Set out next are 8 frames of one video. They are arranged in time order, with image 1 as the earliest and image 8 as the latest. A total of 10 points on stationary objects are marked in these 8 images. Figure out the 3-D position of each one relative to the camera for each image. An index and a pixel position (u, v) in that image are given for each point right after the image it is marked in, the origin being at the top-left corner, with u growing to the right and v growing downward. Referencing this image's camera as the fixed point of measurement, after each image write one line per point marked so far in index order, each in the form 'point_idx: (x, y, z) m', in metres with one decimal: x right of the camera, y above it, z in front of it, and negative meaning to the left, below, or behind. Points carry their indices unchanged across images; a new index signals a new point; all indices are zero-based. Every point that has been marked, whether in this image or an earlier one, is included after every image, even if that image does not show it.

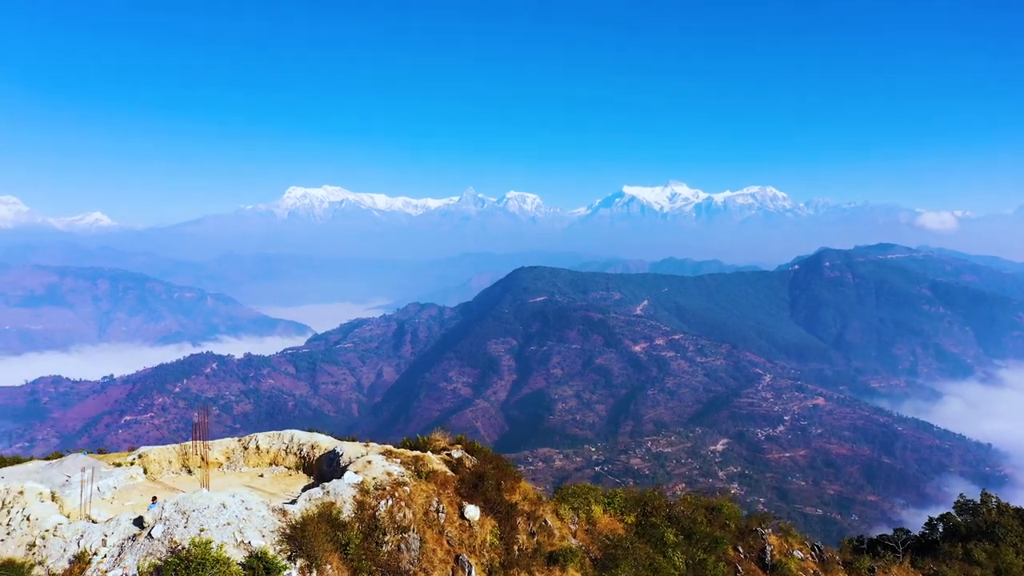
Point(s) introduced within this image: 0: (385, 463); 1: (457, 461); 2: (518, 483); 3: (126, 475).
0: (-2.7, -4.1, +12.3) m
1: (-1.2, -4.6, +14.1) m
2: (+0.3, -5.5, +15.1) m
3: (-8.8, -4.5, +12.9) m
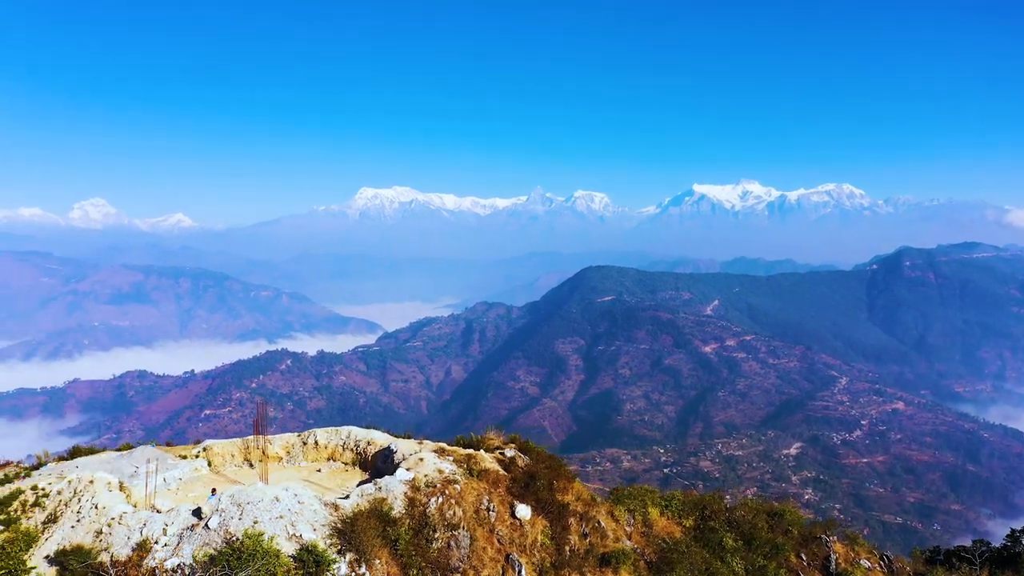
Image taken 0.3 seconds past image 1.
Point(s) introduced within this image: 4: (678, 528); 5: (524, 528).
0: (-1.6, -3.9, +12.2) m
1: (+0.1, -4.4, +13.8) m
2: (+1.7, -5.3, +14.7) m
3: (-7.6, -4.4, +13.3) m
4: (+5.7, -8.2, +18.4) m
5: (+0.3, -5.4, +12.2) m
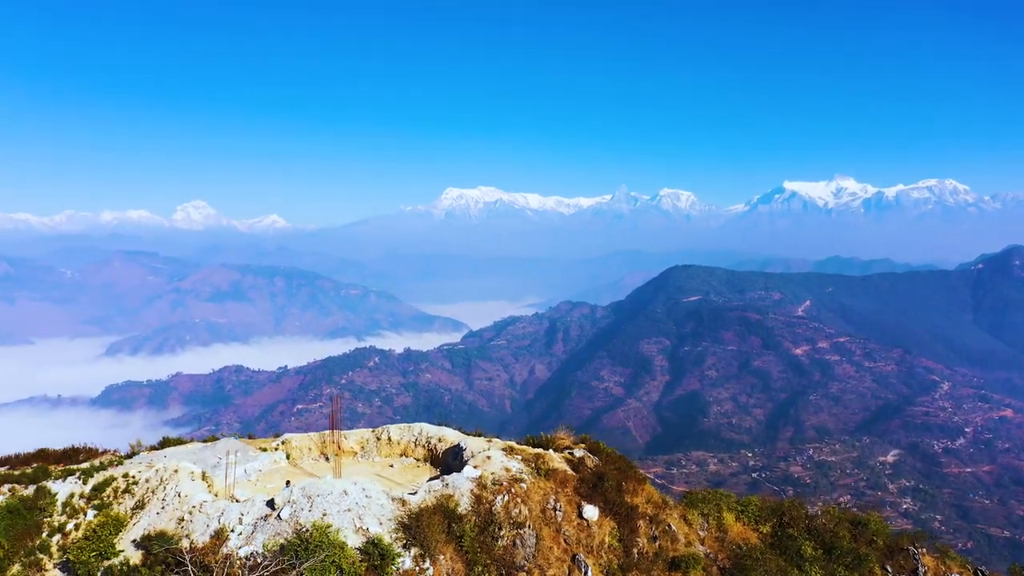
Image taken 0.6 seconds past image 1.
0: (-0.1, -3.8, +12.0) m
1: (+1.7, -4.2, +13.4) m
2: (+3.4, -5.1, +14.1) m
3: (-6.0, -4.3, +13.8) m
4: (+7.8, -7.9, +17.4) m
5: (+1.7, -5.2, +11.7) m
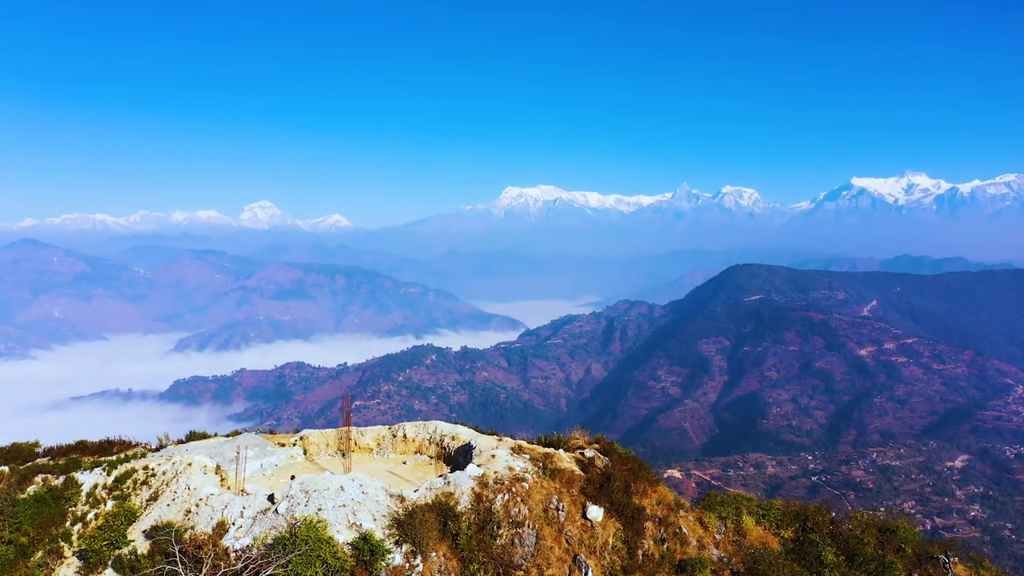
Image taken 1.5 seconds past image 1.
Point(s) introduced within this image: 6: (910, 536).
0: (-0.1, -3.7, +11.9) m
1: (+1.9, -4.2, +13.2) m
2: (+3.6, -5.0, +13.8) m
3: (-5.8, -4.3, +14.0) m
4: (+8.1, -7.8, +16.8) m
5: (+1.8, -5.1, +11.6) m
6: (+13.6, -8.5, +18.5) m
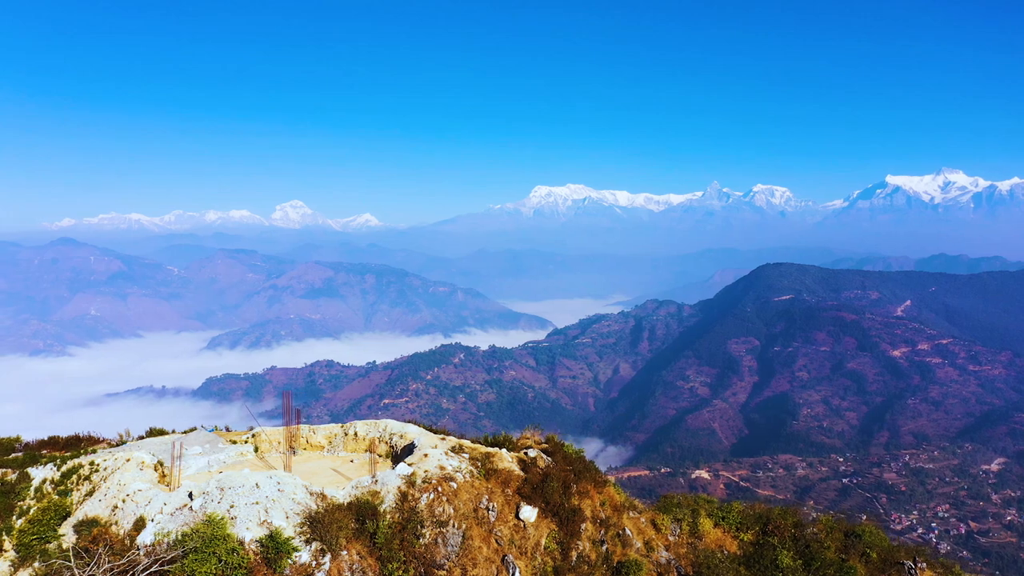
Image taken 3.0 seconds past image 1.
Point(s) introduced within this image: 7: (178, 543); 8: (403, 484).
0: (-1.5, -3.7, +11.9) m
1: (+0.4, -4.2, +13.2) m
2: (+2.2, -5.1, +13.7) m
3: (-7.2, -4.3, +14.1) m
4: (+6.8, -7.8, +16.7) m
5: (+0.3, -5.1, +11.5) m
6: (+12.3, -8.5, +18.3) m
7: (-5.4, -4.0, +8.5) m
8: (-2.2, -3.9, +10.9) m
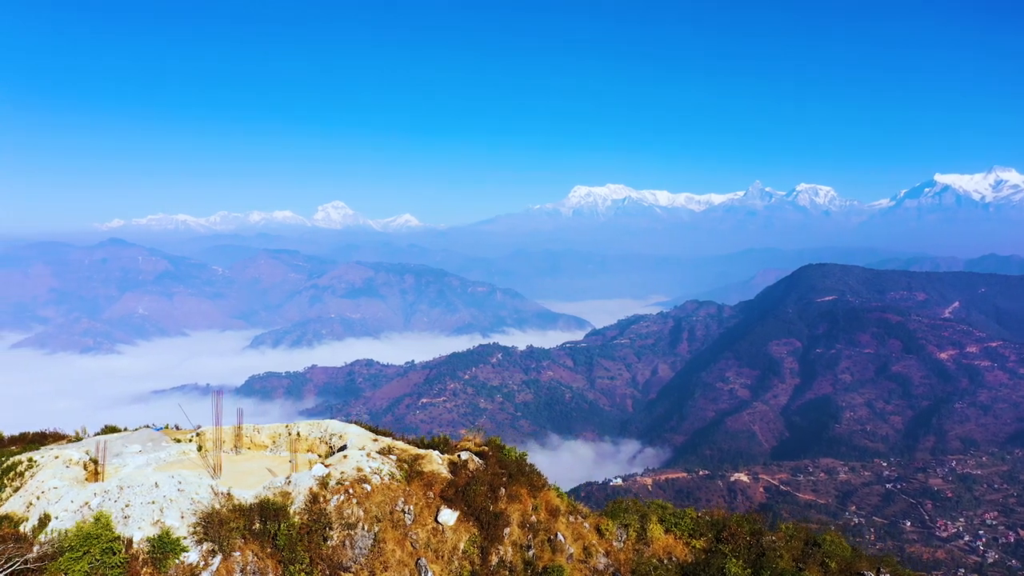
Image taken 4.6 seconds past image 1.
0: (-3.2, -3.7, +11.9) m
1: (-1.2, -4.2, +13.2) m
2: (+0.5, -5.1, +13.6) m
3: (-8.9, -4.3, +14.3) m
4: (+5.1, -7.9, +16.5) m
5: (-1.4, -5.2, +11.5) m
6: (+10.7, -8.7, +18.0) m
7: (-7.2, -4.0, +8.5) m
8: (-4.0, -4.0, +10.9) m
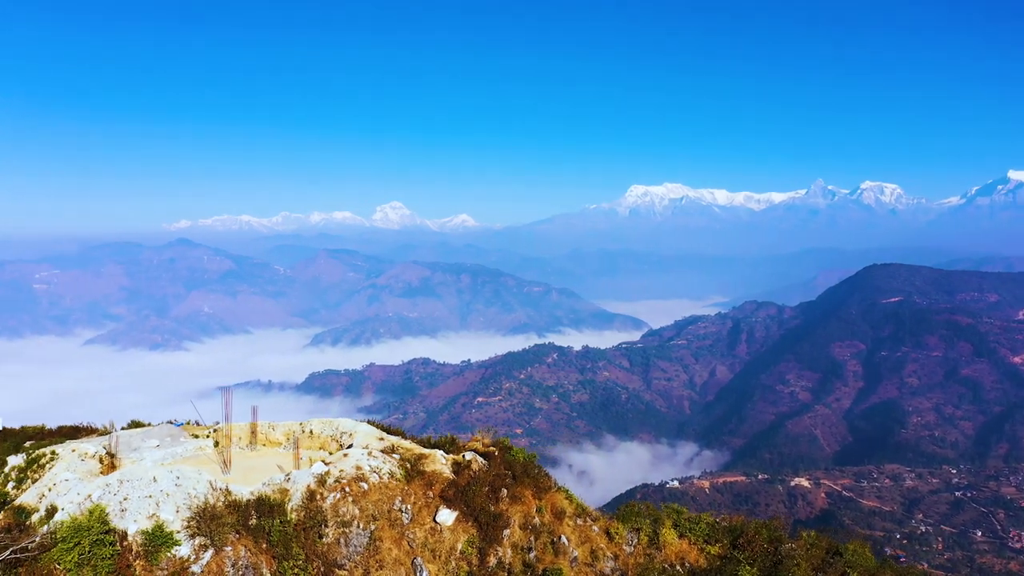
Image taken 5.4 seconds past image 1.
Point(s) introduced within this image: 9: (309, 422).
0: (-3.2, -3.7, +11.9) m
1: (-1.2, -4.2, +13.0) m
2: (+0.6, -5.1, +13.4) m
3: (-8.7, -4.2, +14.6) m
4: (+5.4, -7.9, +16.0) m
5: (-1.4, -5.1, +11.4) m
6: (+11.0, -8.6, +17.1) m
7: (-7.4, -4.0, +8.8) m
8: (-4.0, -3.9, +11.0) m
9: (-6.0, -3.8, +15.7) m
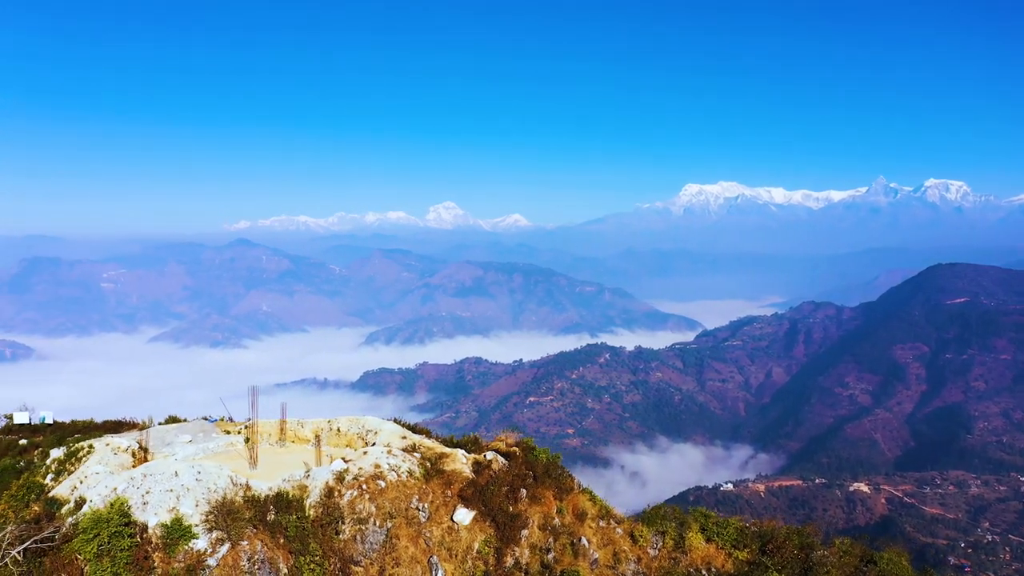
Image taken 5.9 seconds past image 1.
0: (-2.8, -3.6, +11.9) m
1: (-0.7, -4.1, +12.9) m
2: (+1.1, -5.0, +13.2) m
3: (-8.1, -4.2, +15.0) m
4: (+6.1, -7.8, +15.4) m
5: (-1.1, -5.1, +11.3) m
6: (+11.8, -8.5, +16.1) m
7: (-7.2, -4.0, +9.1) m
8: (-3.7, -3.9, +11.0) m
9: (-5.4, -3.8, +15.8) m
